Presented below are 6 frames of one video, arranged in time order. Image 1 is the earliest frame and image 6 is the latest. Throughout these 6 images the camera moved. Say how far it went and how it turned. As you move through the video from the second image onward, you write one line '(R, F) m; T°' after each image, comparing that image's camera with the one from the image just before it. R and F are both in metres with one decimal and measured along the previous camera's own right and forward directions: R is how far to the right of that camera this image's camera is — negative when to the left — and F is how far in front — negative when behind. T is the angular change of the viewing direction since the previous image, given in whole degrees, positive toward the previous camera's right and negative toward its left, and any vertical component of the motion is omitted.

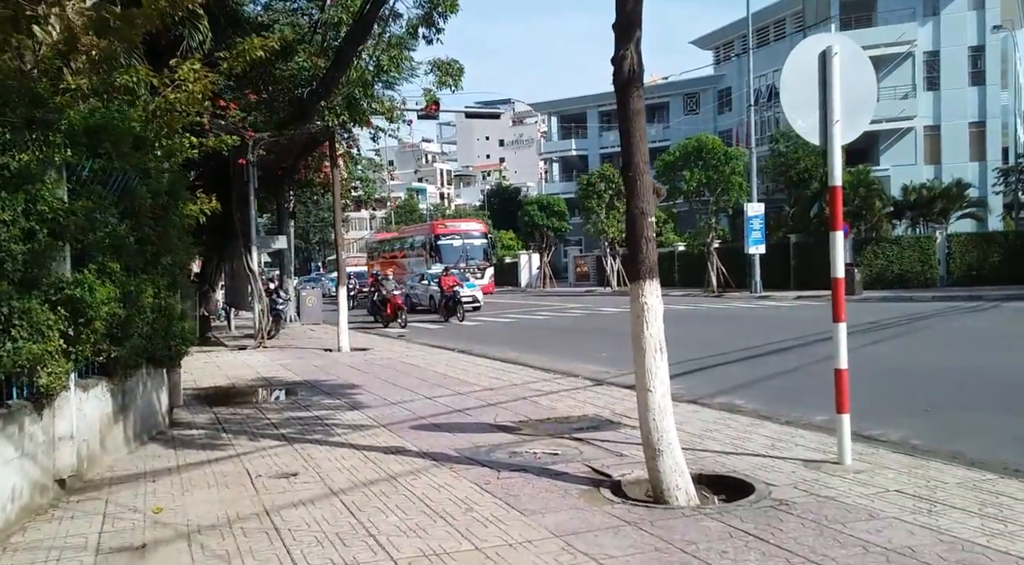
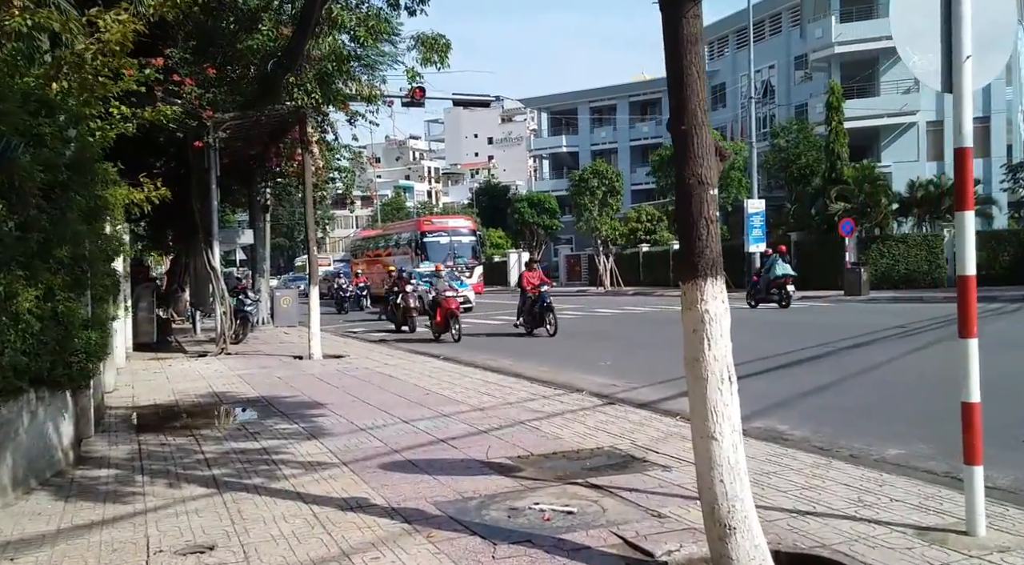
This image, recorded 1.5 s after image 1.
(-0.1, +1.8) m; +1°
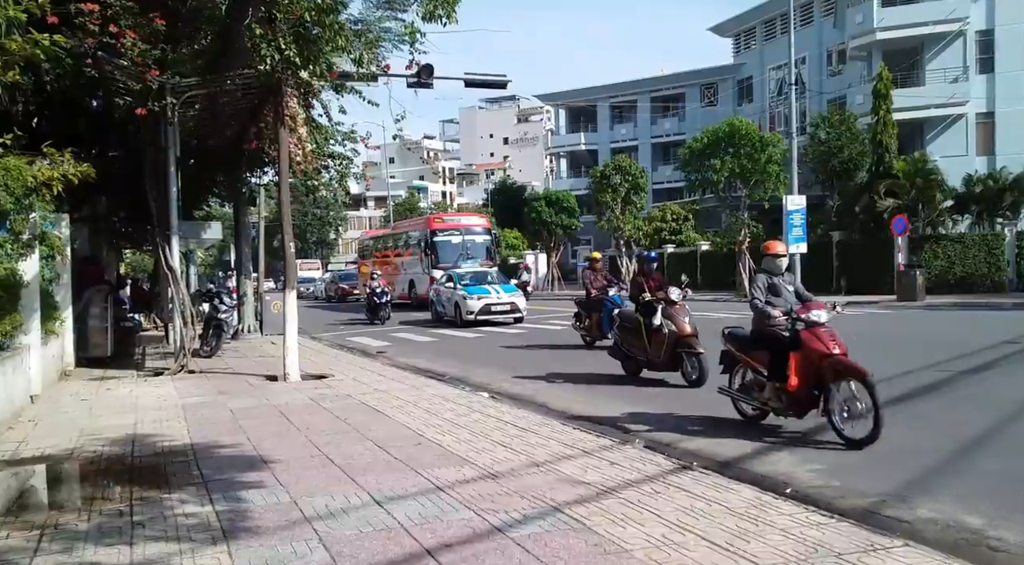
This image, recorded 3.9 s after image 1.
(-0.1, +3.0) m; -1°
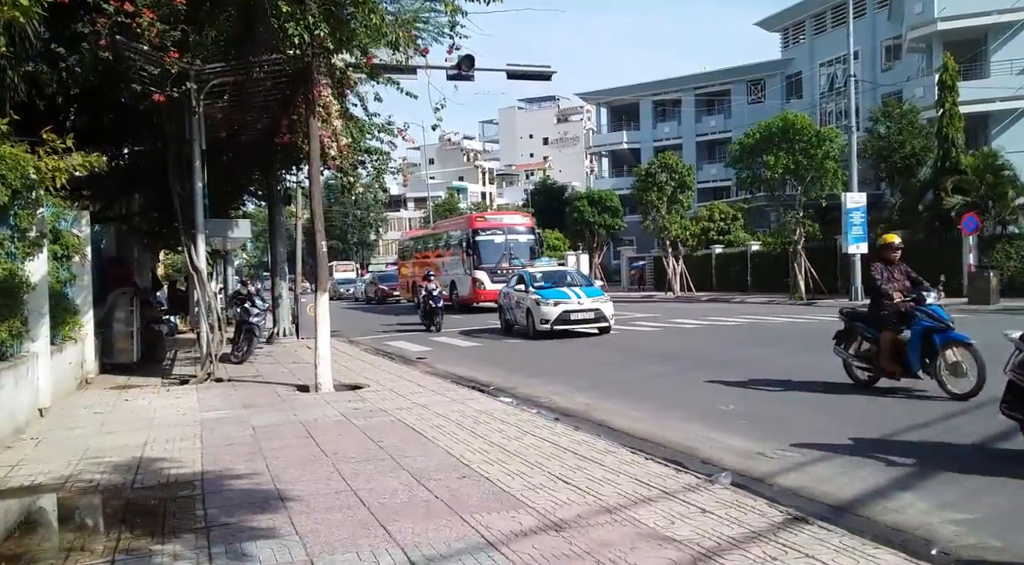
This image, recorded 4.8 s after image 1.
(-0.2, +1.2) m; -3°
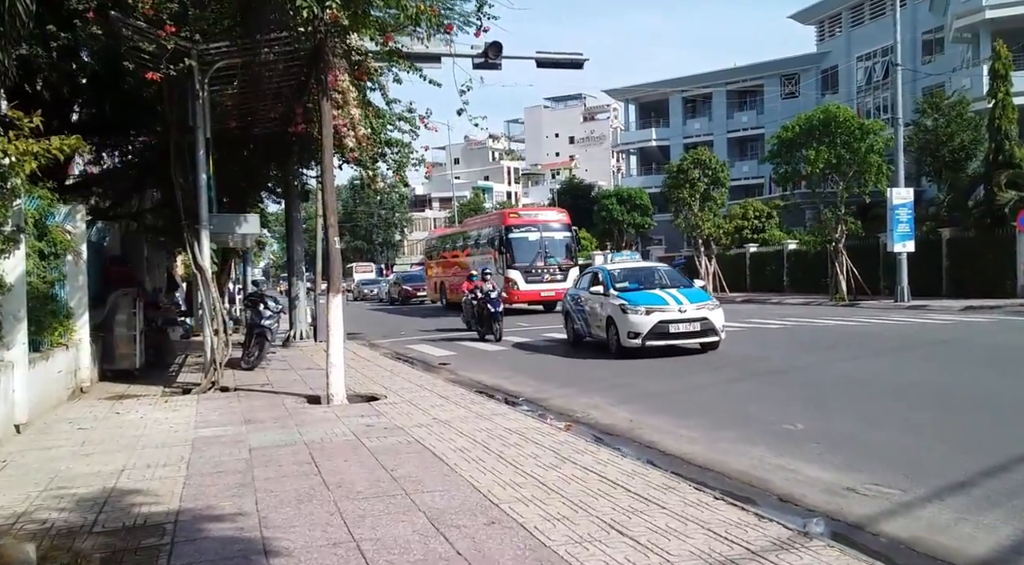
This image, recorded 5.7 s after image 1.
(-0.1, +1.2) m; -2°
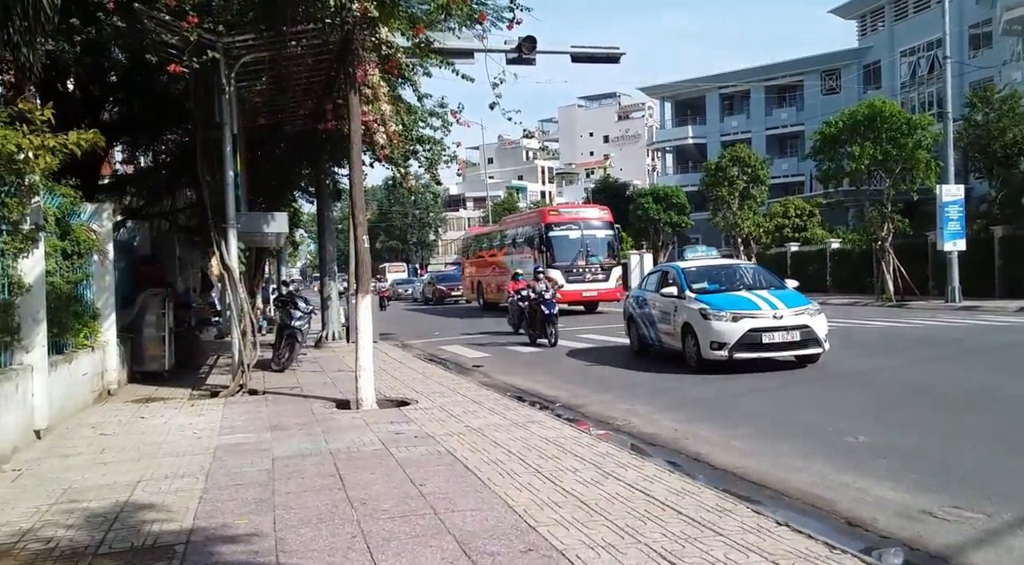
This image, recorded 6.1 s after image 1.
(0.0, +0.5) m; -2°
